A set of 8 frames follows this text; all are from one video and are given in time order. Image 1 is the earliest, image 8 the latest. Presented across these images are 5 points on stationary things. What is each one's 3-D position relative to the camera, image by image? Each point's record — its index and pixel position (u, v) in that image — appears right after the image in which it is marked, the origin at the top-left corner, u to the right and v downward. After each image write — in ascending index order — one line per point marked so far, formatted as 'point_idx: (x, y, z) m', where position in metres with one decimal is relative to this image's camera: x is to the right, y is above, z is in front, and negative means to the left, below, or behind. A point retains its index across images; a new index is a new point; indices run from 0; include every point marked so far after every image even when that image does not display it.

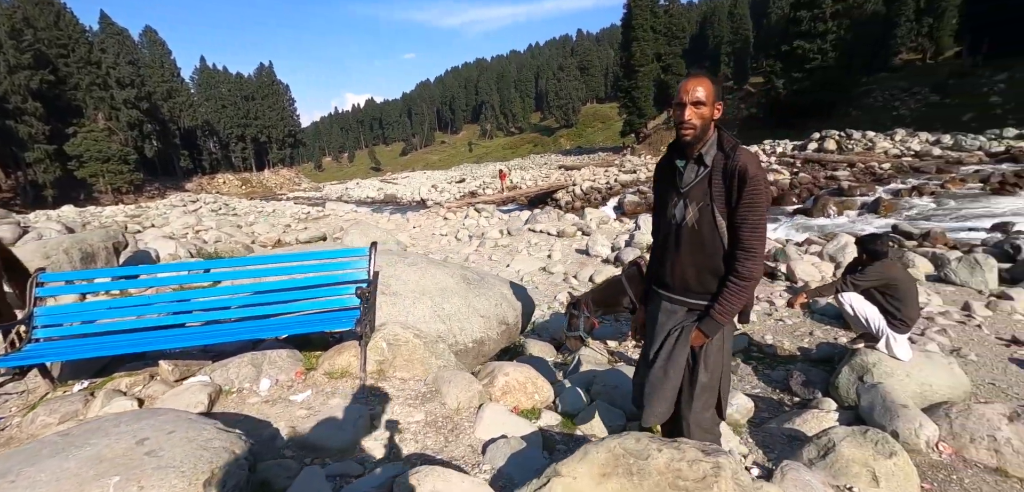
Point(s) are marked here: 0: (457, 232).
0: (-1.9, +0.5, +17.5) m
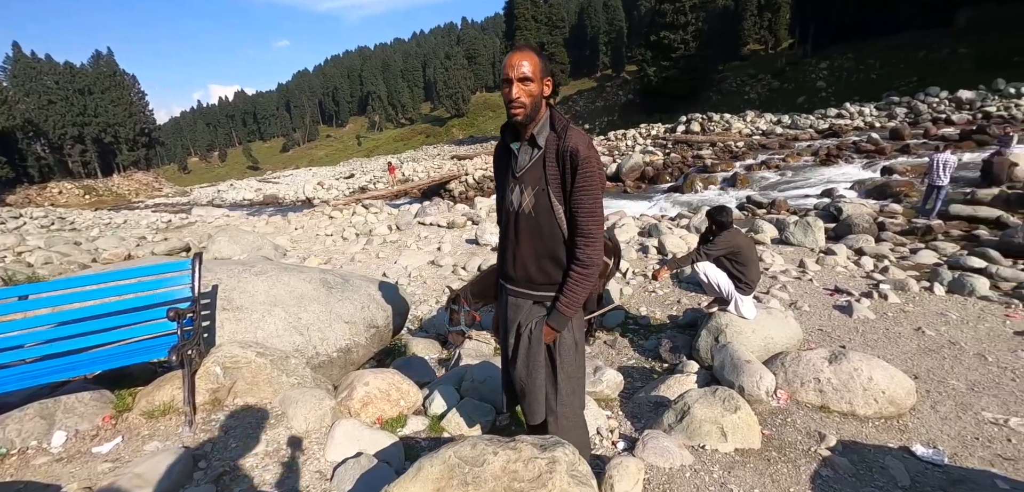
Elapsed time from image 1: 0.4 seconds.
0: (-5.8, +0.6, +16.5) m
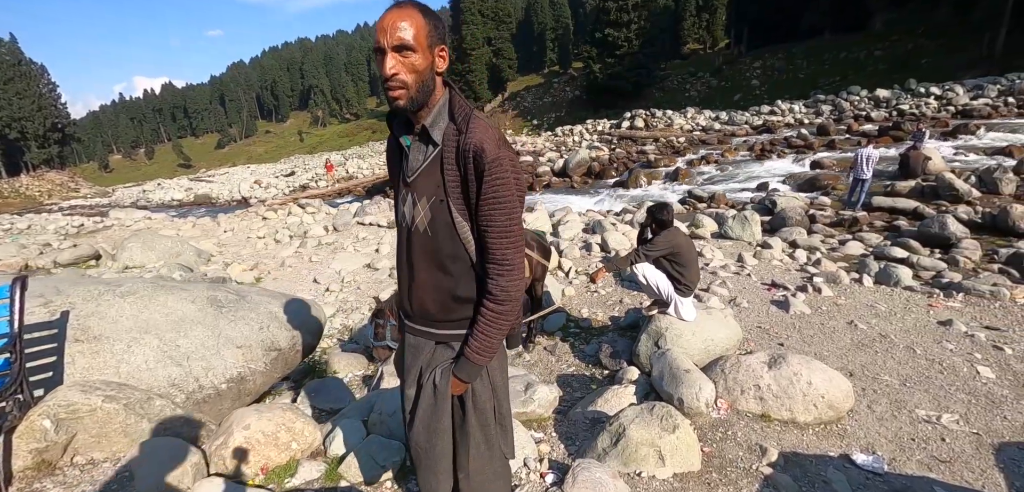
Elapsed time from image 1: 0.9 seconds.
0: (-7.6, +0.5, +15.4) m
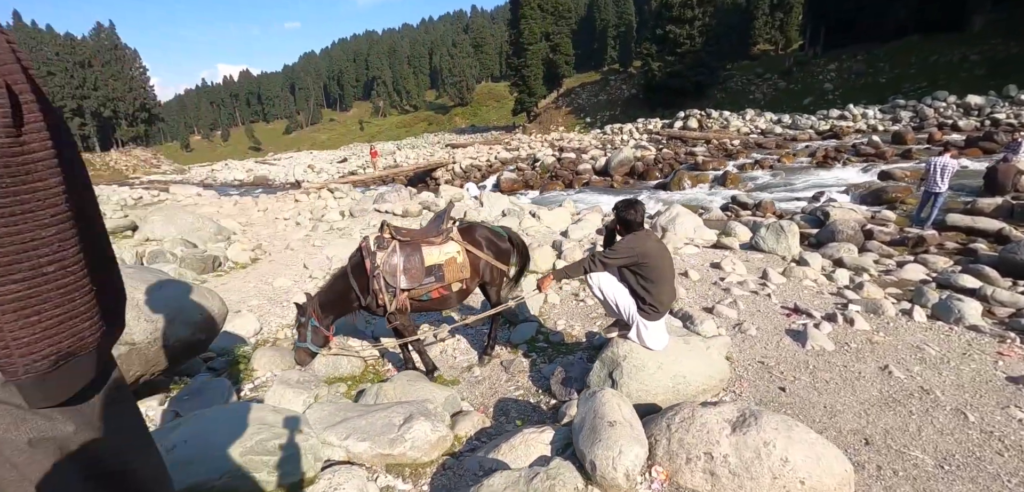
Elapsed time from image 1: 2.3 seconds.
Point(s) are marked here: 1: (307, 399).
0: (-6.9, +1.0, +15.4) m
1: (-1.6, -1.1, +3.5) m
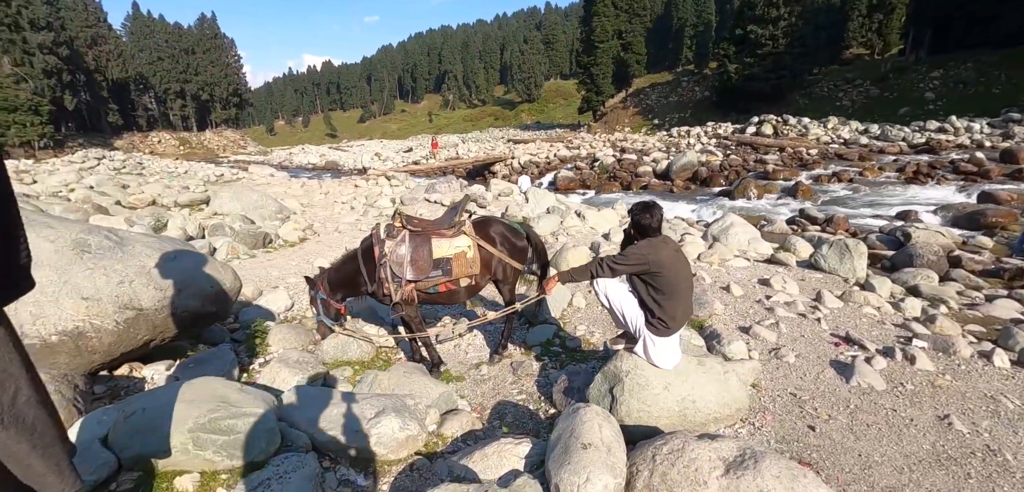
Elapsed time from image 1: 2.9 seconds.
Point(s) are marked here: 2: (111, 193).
0: (-5.3, +1.6, +15.9) m
1: (-1.6, -1.0, +3.5) m
2: (-14.6, +1.9, +17.3) m
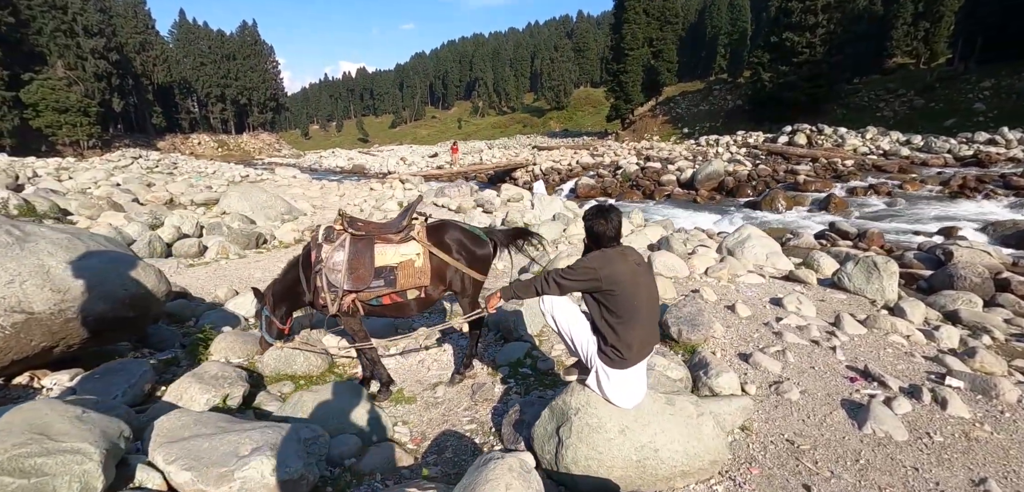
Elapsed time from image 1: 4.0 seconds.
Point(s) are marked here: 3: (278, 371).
0: (-4.9, +1.5, +15.8) m
1: (-2.0, -1.0, +3.1) m
2: (-14.1, +2.1, +17.7) m
3: (-2.0, -1.1, +4.1) m
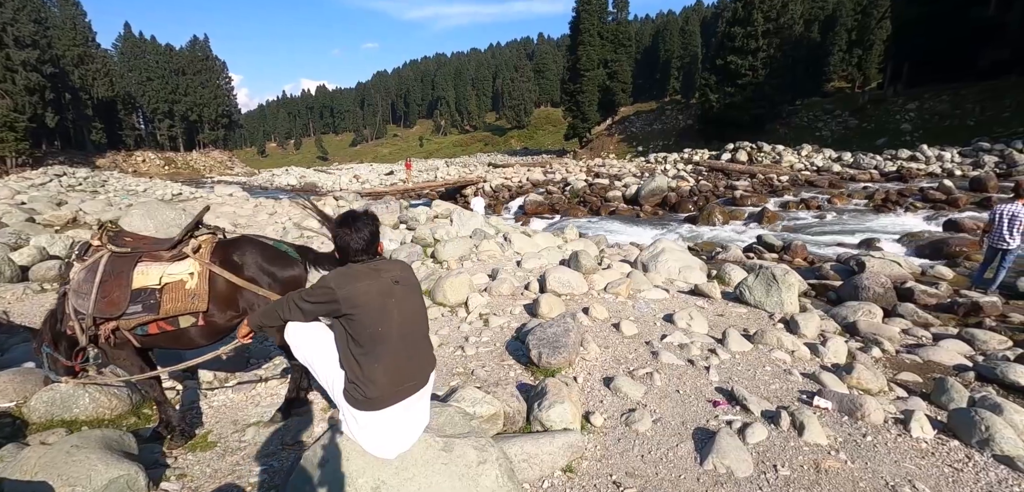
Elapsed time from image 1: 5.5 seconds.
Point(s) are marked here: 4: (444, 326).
0: (-7.0, +0.8, +14.9) m
1: (-3.2, -1.1, +2.4) m
2: (-16.4, +1.3, +16.2) m
3: (-3.3, -1.2, +3.4) m
4: (-0.8, -0.9, +5.4) m
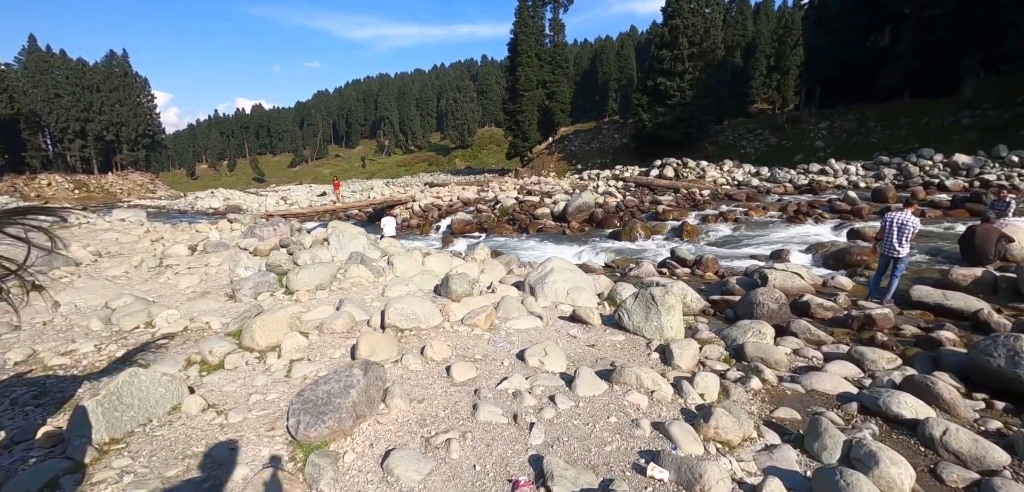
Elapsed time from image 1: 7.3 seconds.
0: (-9.7, 0.0, +13.1) m
1: (-4.5, -1.3, +1.0) m
2: (-19.1, +0.1, +13.4) m
3: (-4.7, -1.5, +1.9) m
4: (-2.5, -1.2, +4.2) m
